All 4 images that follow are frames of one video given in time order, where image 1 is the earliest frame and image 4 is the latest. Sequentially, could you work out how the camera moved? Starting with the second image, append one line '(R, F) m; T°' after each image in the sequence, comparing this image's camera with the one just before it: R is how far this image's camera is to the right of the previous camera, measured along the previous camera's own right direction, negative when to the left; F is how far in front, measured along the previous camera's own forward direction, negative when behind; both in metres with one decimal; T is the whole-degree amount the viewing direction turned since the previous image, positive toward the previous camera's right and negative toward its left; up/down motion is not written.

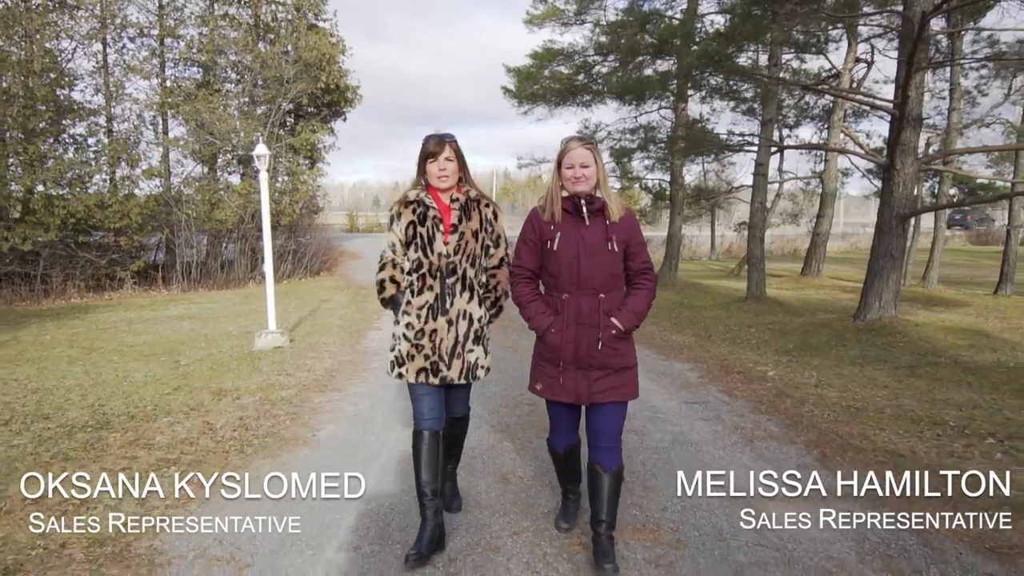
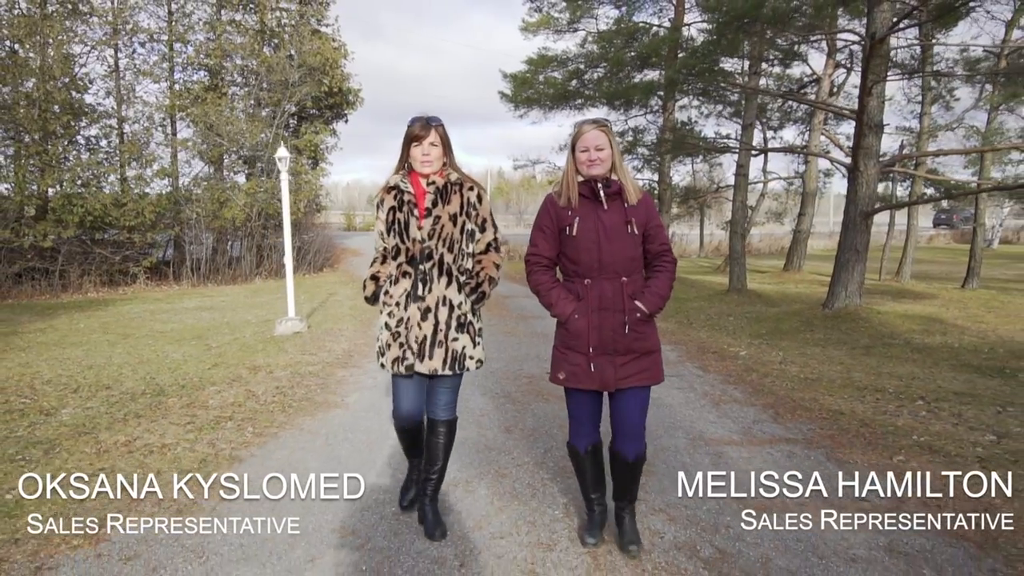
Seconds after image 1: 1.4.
(-0.1, -0.7) m; +1°
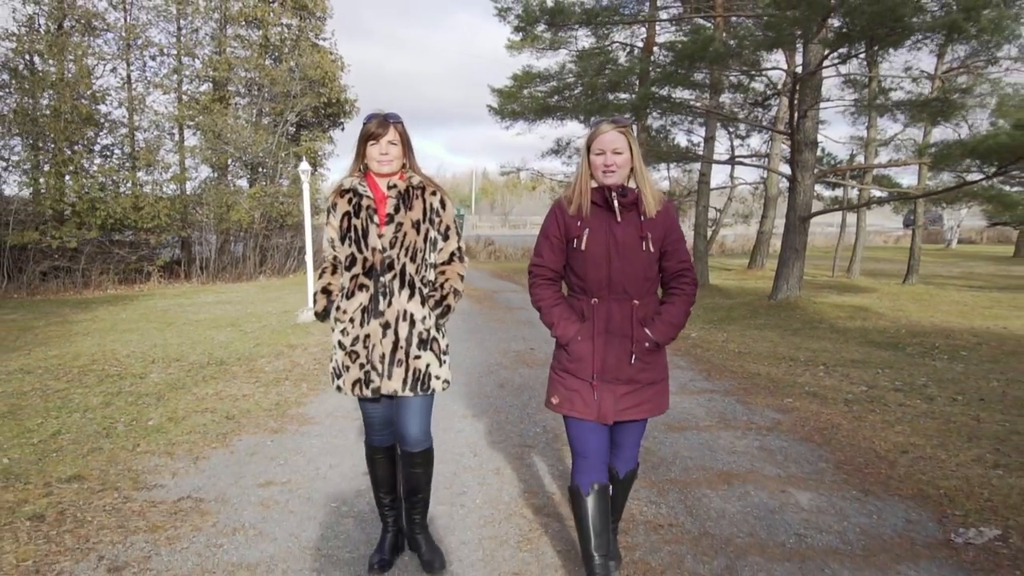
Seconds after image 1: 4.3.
(-0.1, -1.4) m; +1°
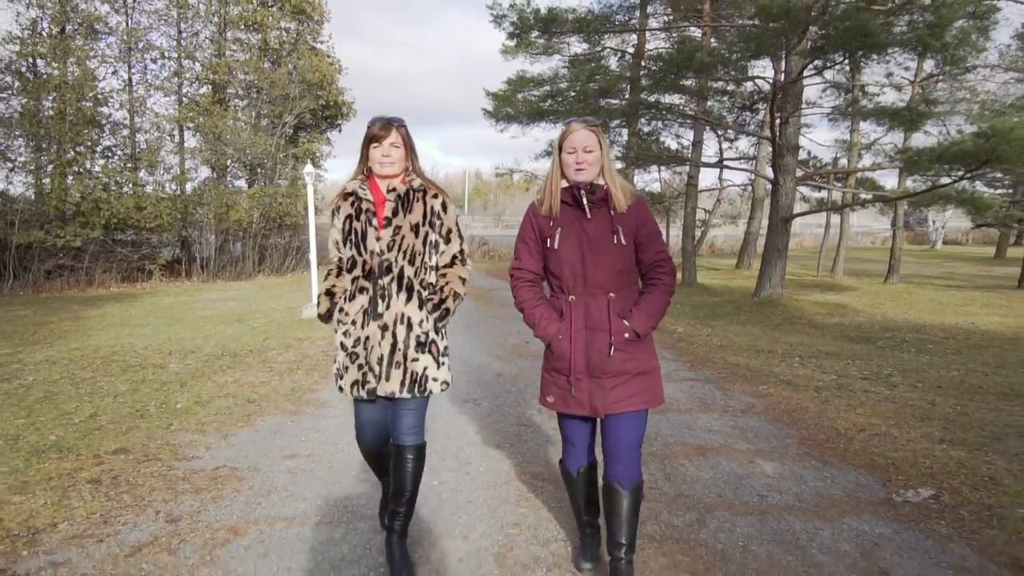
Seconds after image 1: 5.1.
(0.0, -0.4) m; +1°
